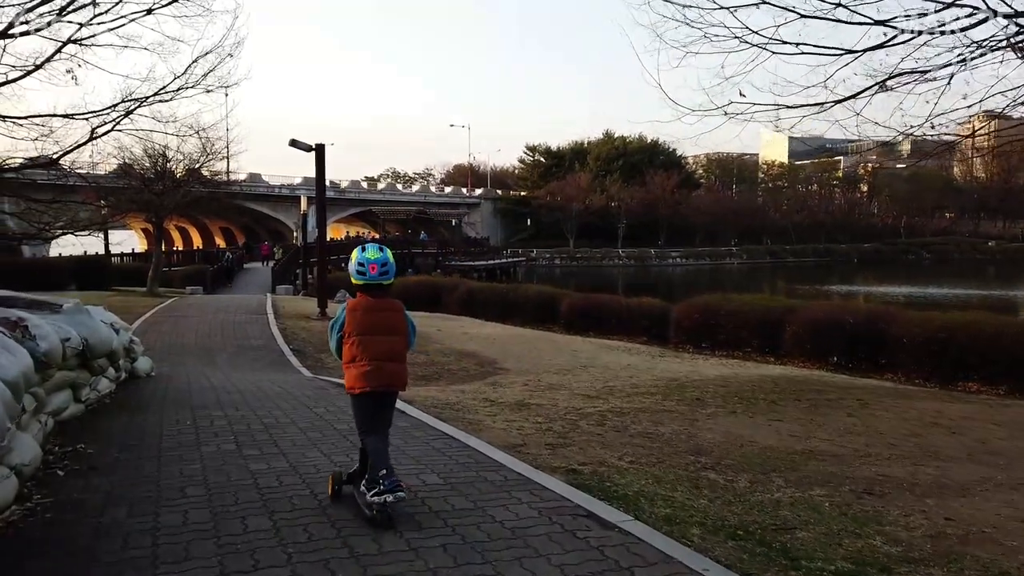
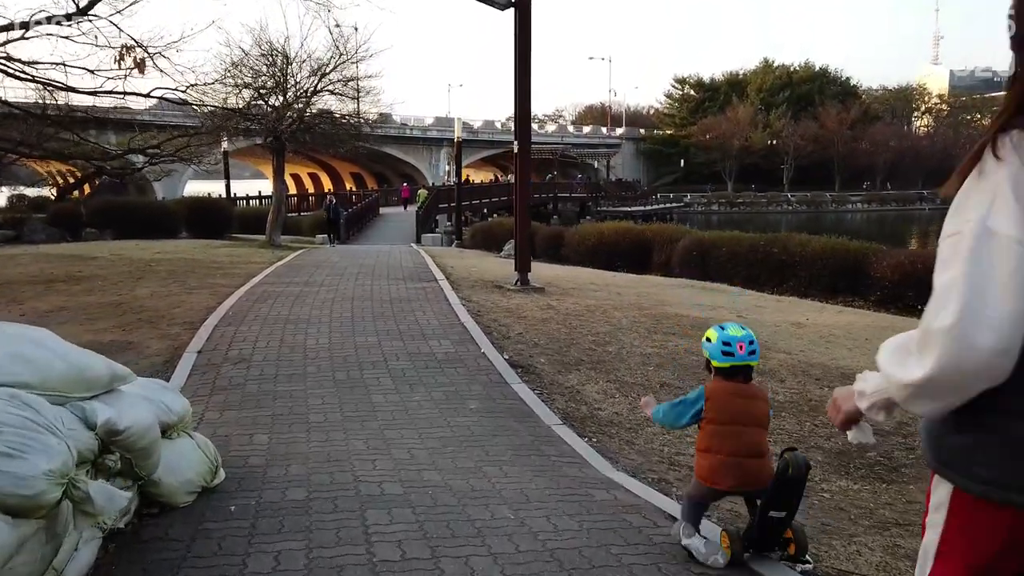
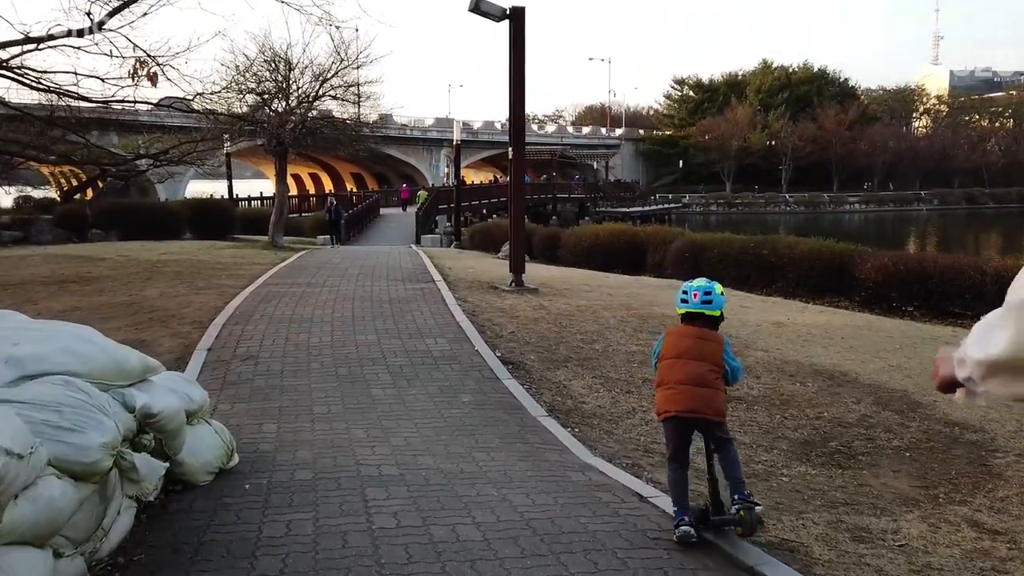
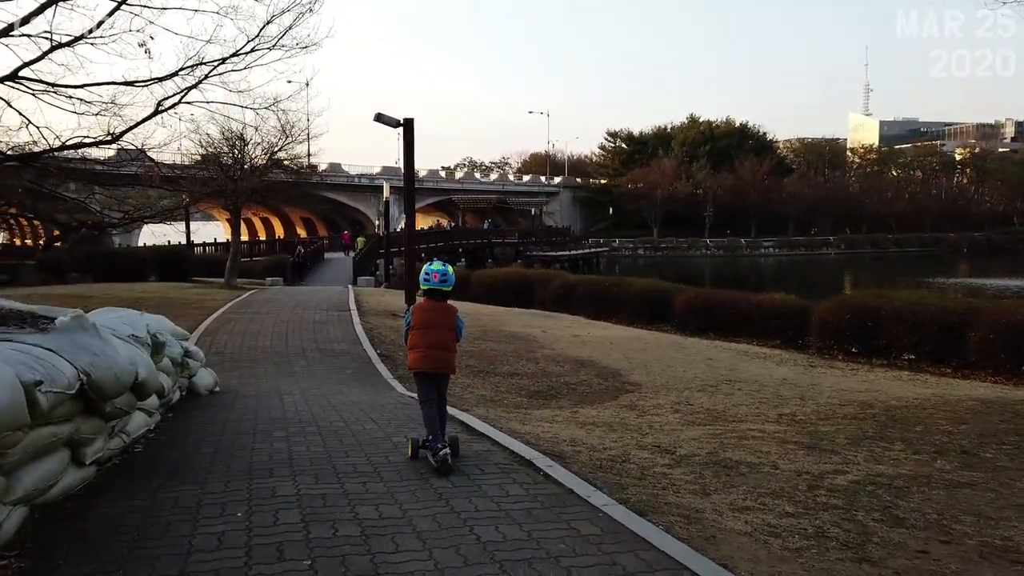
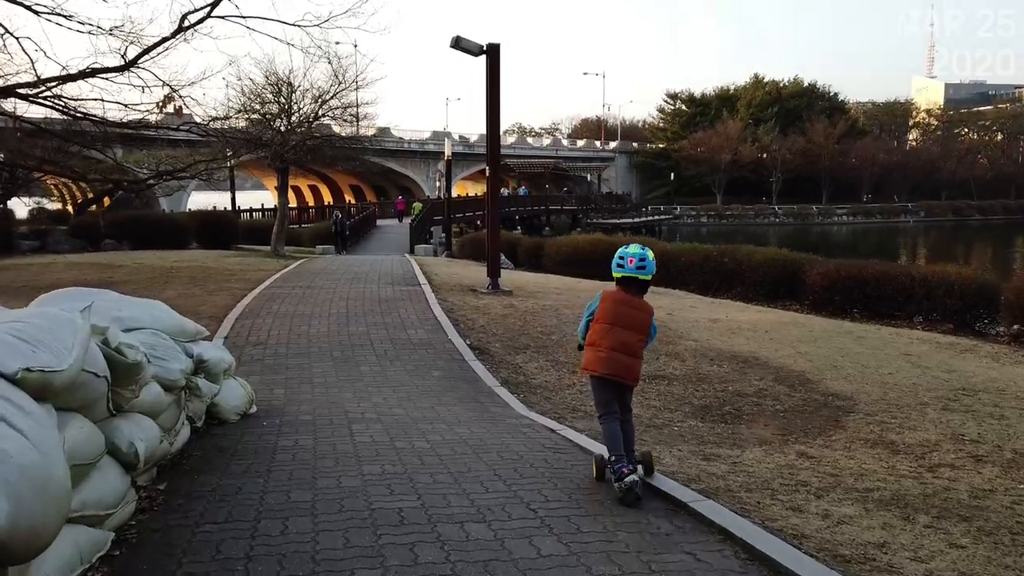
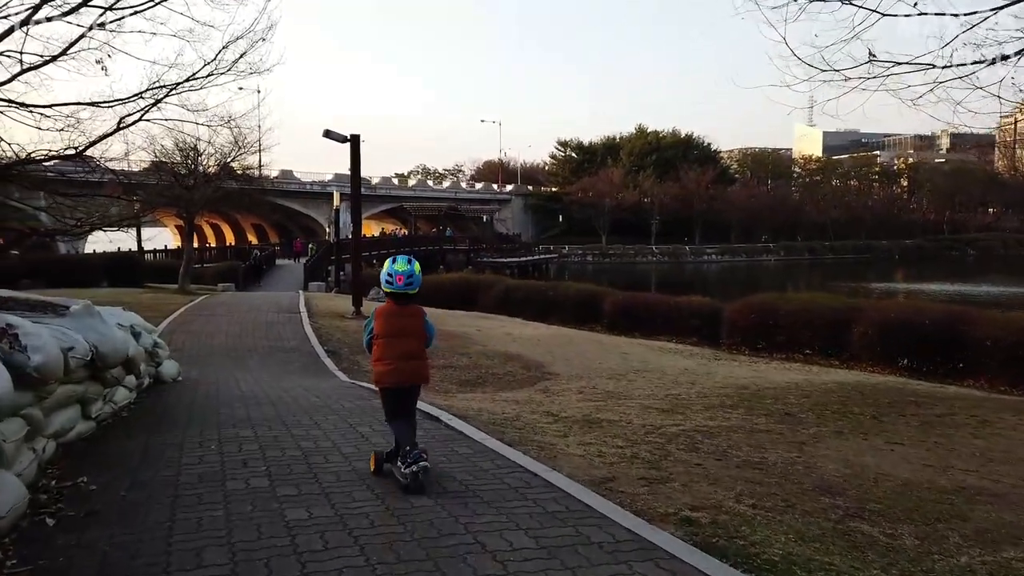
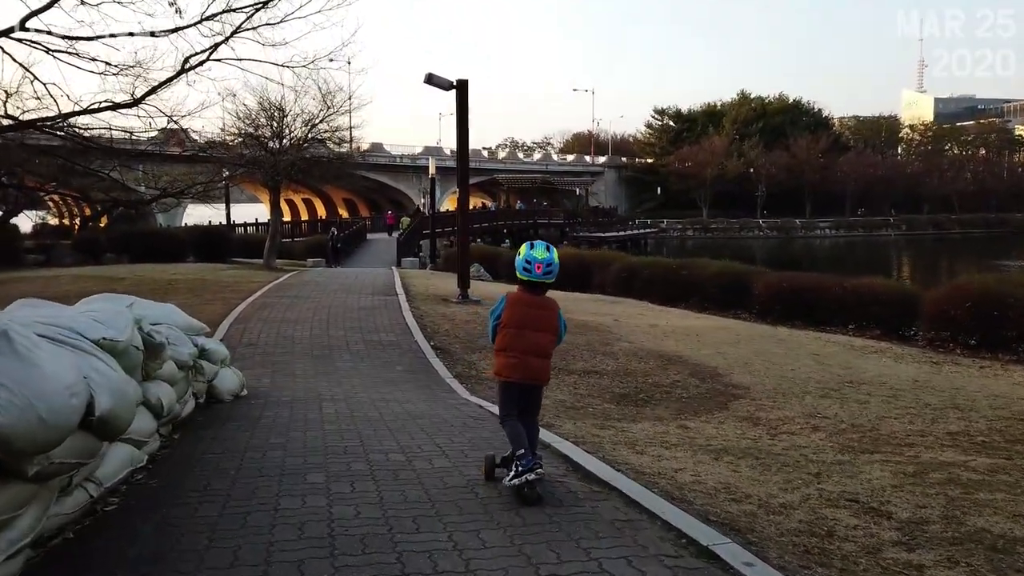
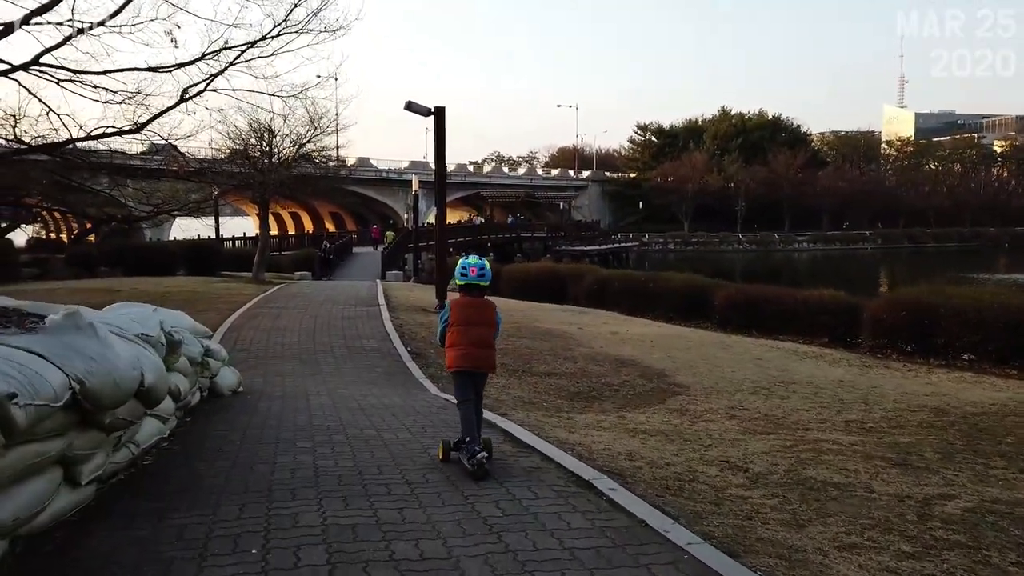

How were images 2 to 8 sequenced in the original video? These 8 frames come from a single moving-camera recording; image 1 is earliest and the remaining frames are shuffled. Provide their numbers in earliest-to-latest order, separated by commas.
6, 4, 8, 7, 5, 3, 2
